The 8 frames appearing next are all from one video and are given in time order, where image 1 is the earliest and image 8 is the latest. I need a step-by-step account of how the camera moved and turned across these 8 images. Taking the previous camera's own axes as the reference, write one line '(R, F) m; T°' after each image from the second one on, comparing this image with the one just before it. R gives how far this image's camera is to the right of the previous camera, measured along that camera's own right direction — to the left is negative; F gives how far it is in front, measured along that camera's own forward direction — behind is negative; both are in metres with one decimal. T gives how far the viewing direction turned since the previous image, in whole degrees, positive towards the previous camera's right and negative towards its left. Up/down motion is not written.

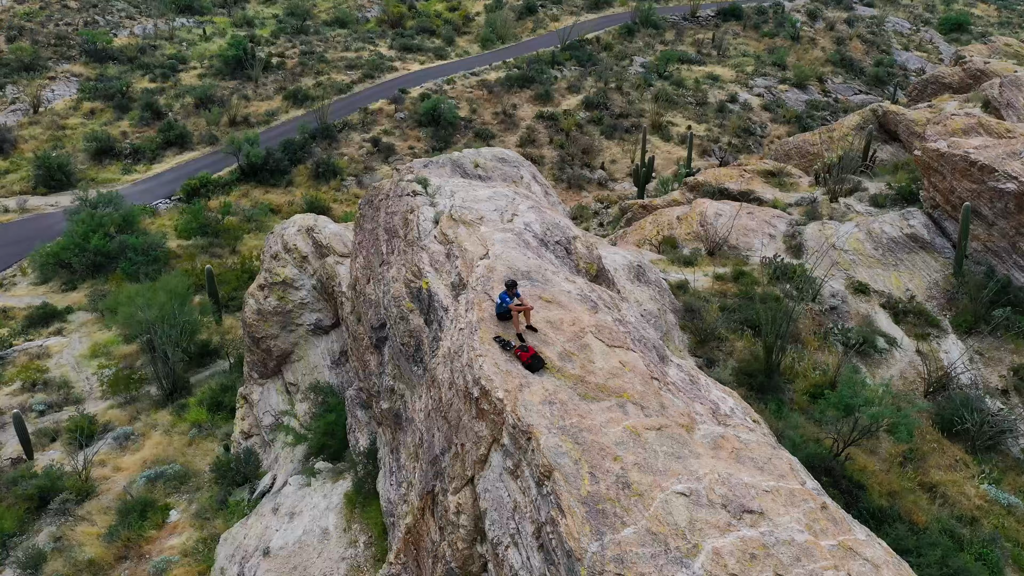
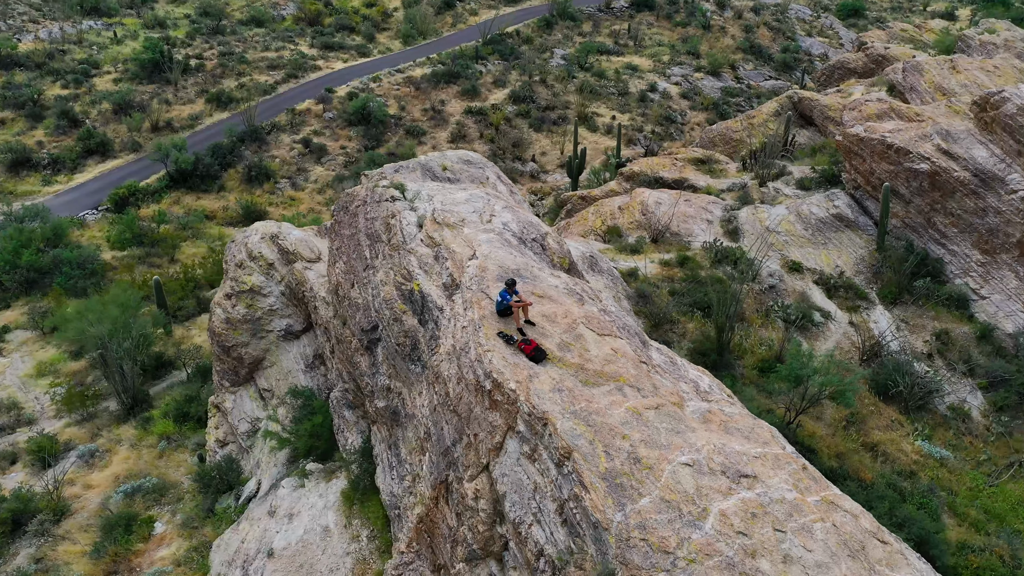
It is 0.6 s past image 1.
(-0.5, -0.4) m; +5°
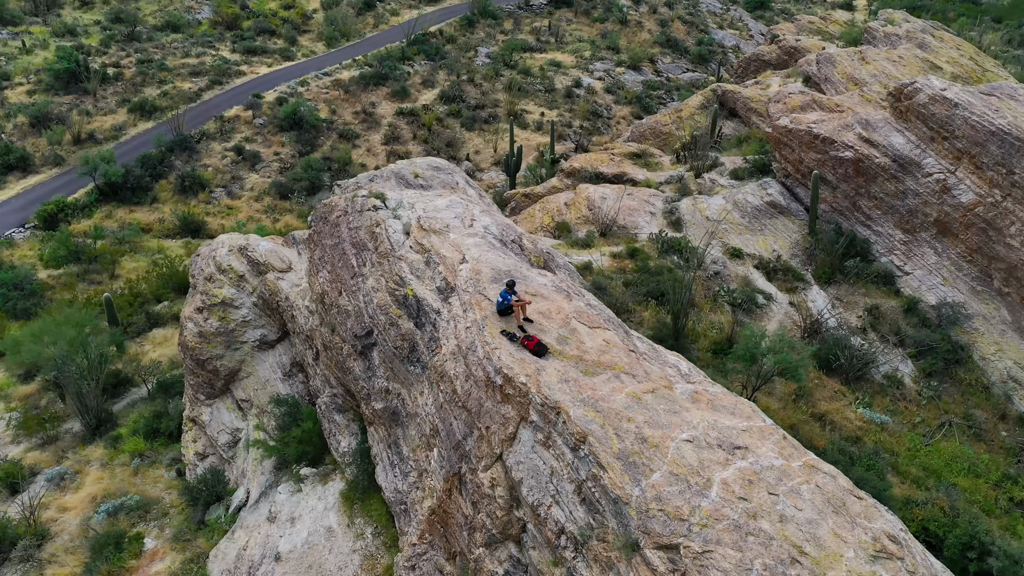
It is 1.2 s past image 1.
(-0.6, -0.4) m; +5°
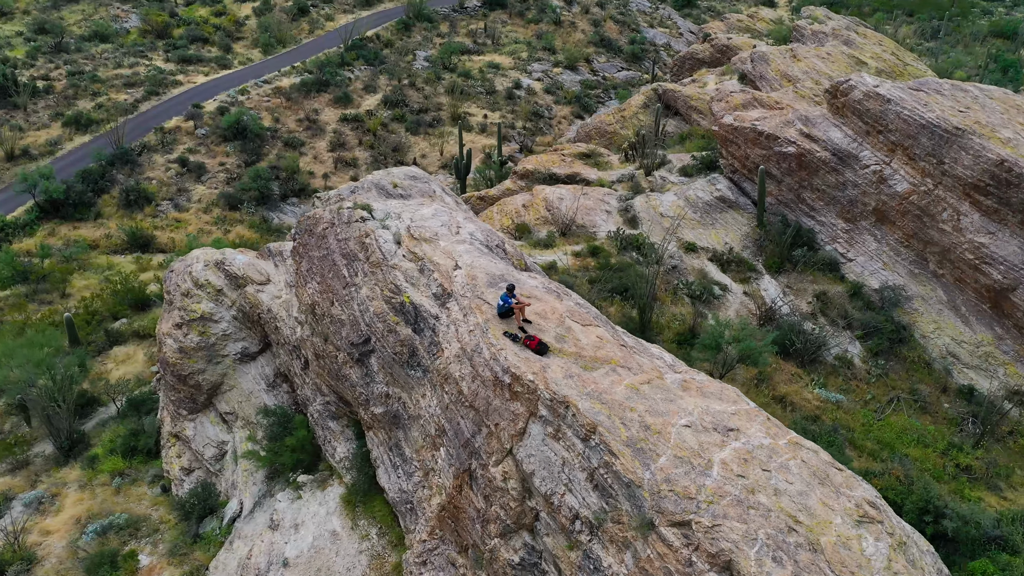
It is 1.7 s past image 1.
(-0.5, -0.3) m; +4°
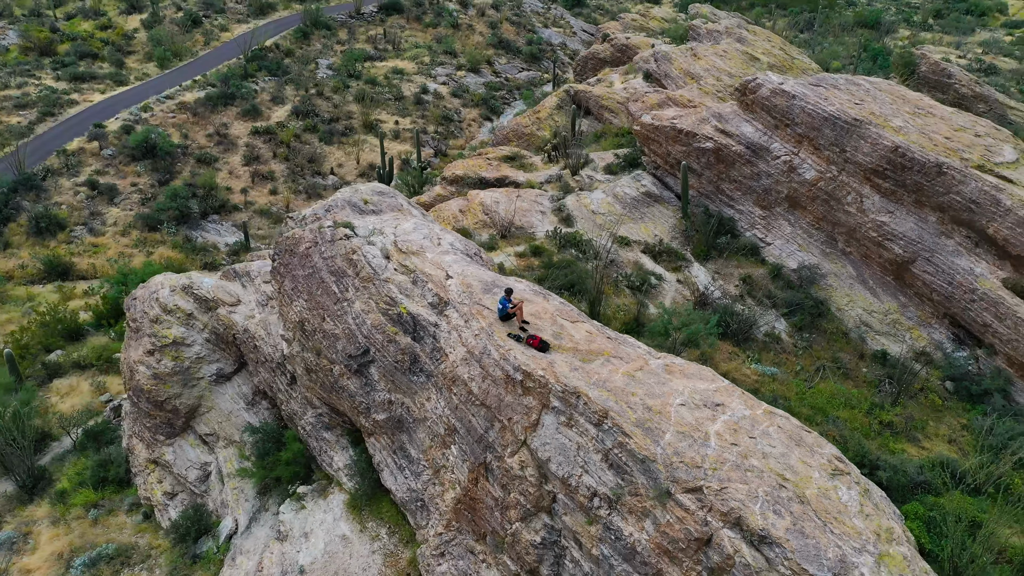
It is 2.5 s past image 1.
(-0.9, -0.5) m; +7°
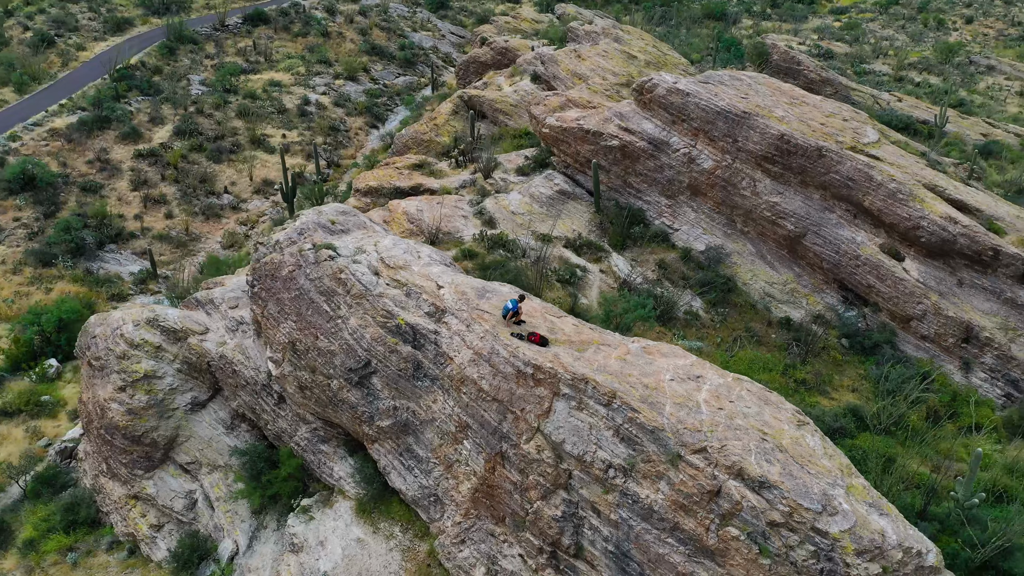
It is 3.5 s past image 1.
(-1.2, -0.6) m; +9°
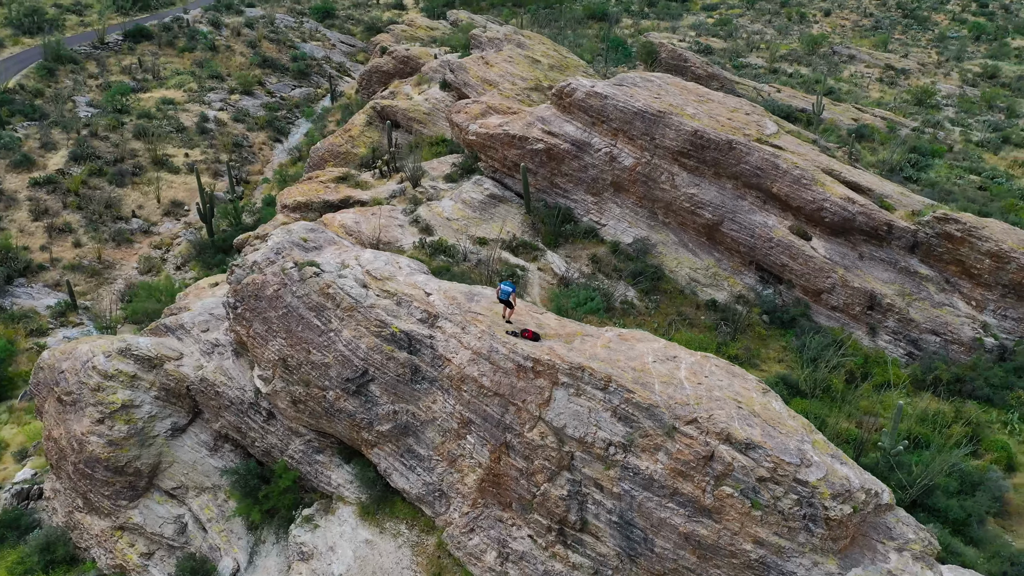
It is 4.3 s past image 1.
(-1.0, -0.5) m; +8°
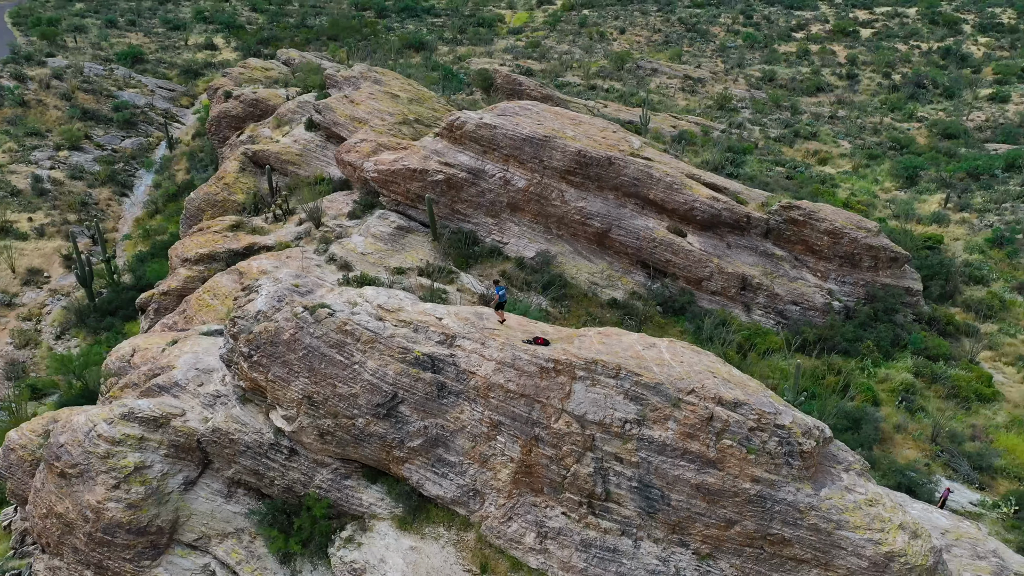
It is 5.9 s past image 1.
(-2.2, -1.1) m; +13°
